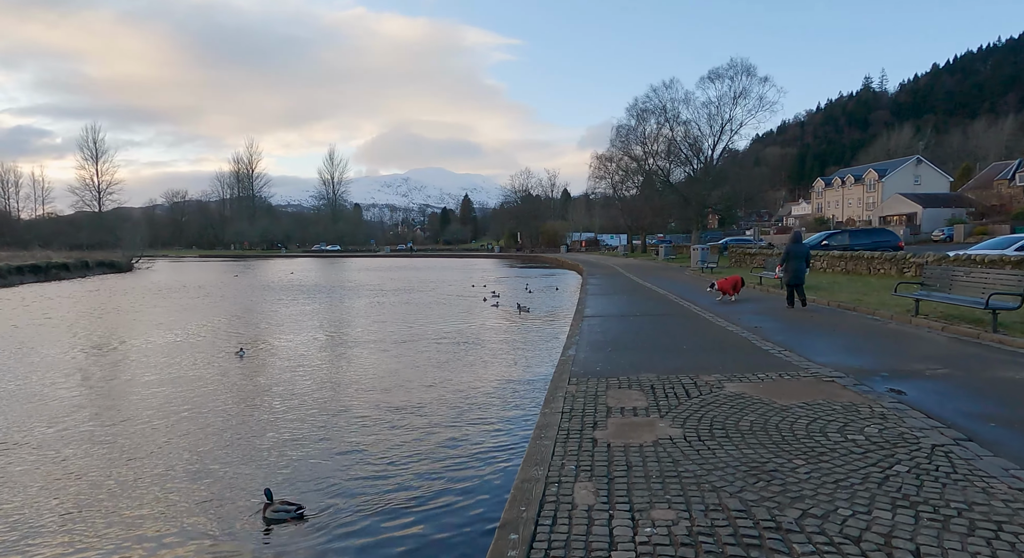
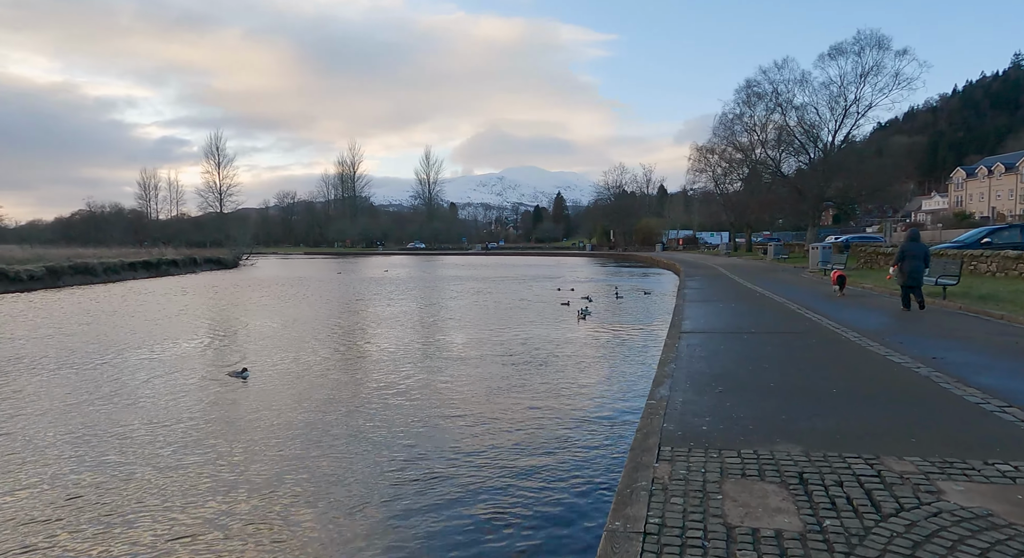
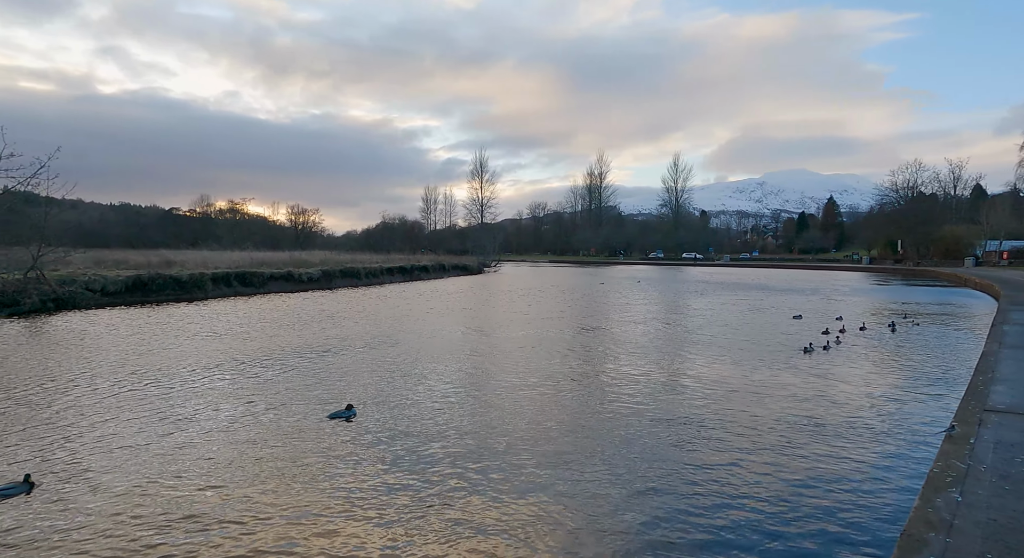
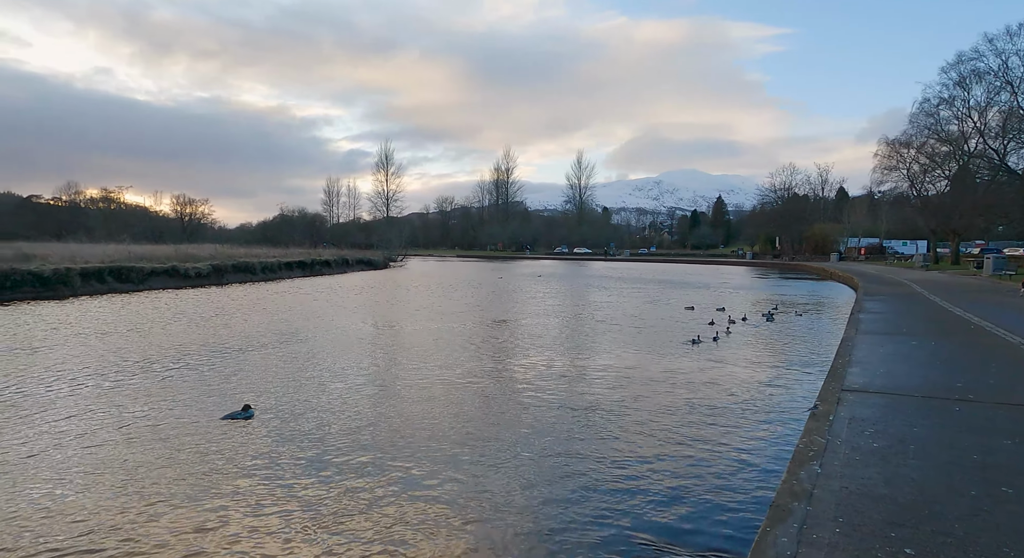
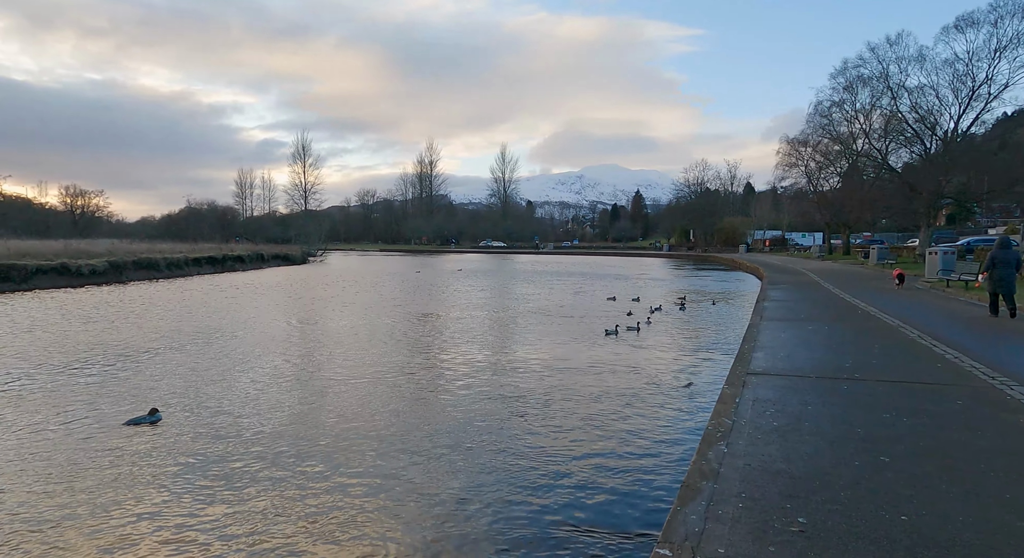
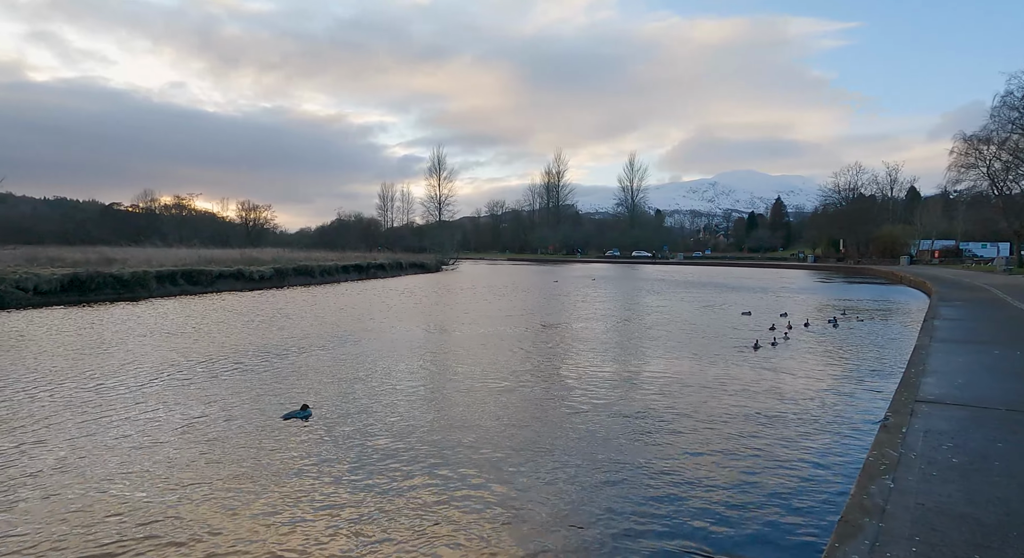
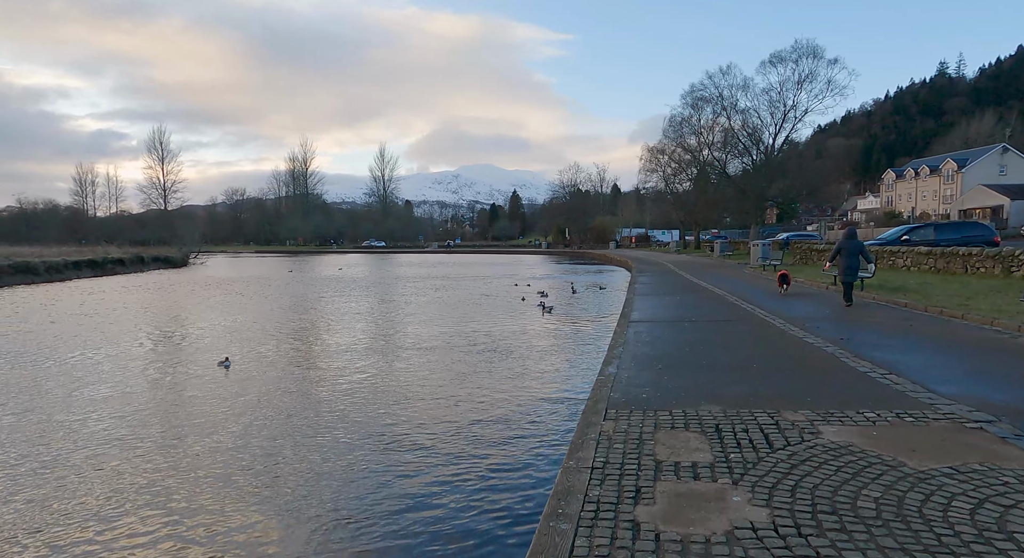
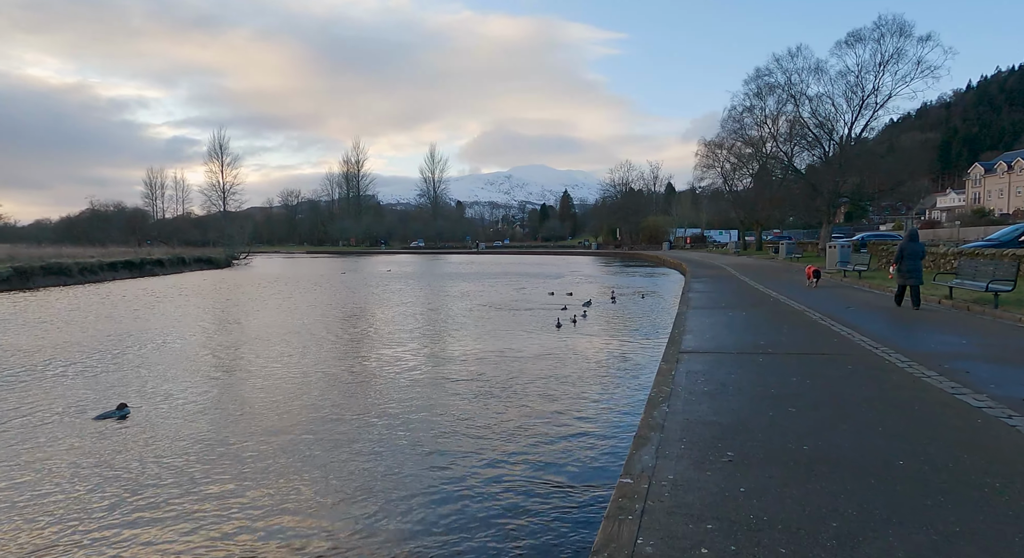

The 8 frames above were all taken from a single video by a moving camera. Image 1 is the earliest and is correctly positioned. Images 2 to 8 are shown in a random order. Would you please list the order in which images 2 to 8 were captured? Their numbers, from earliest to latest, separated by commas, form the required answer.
7, 2, 8, 5, 4, 6, 3
